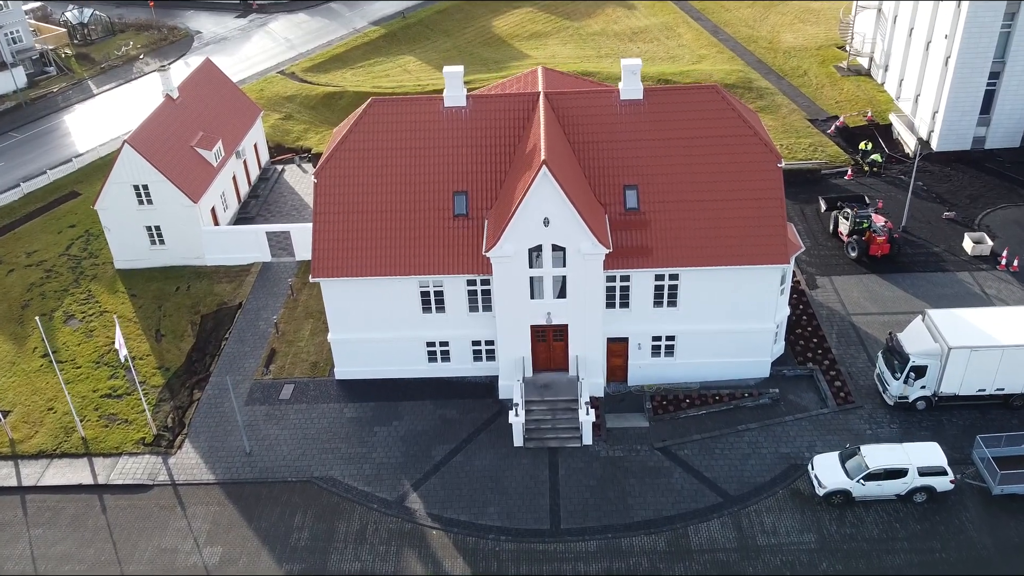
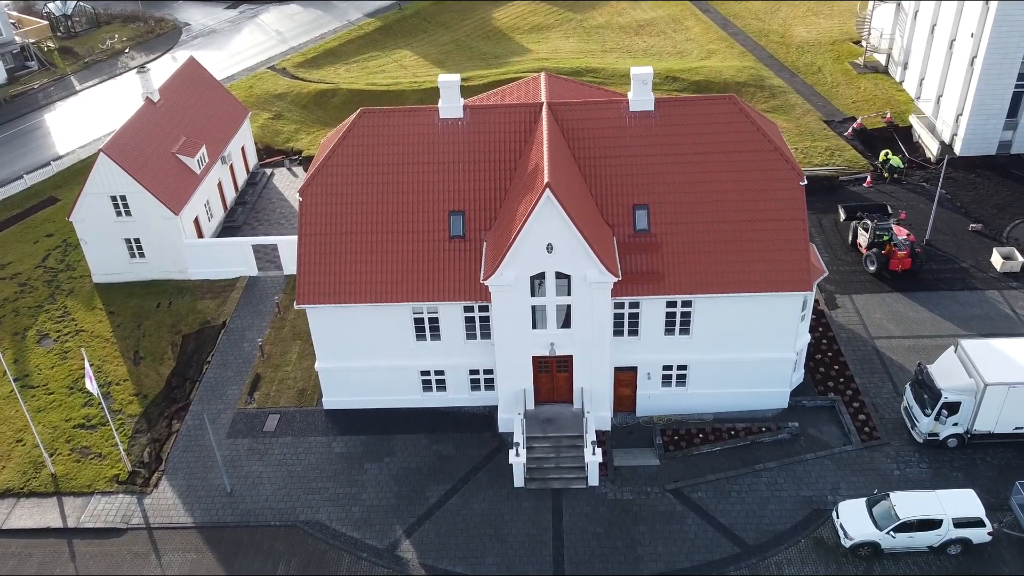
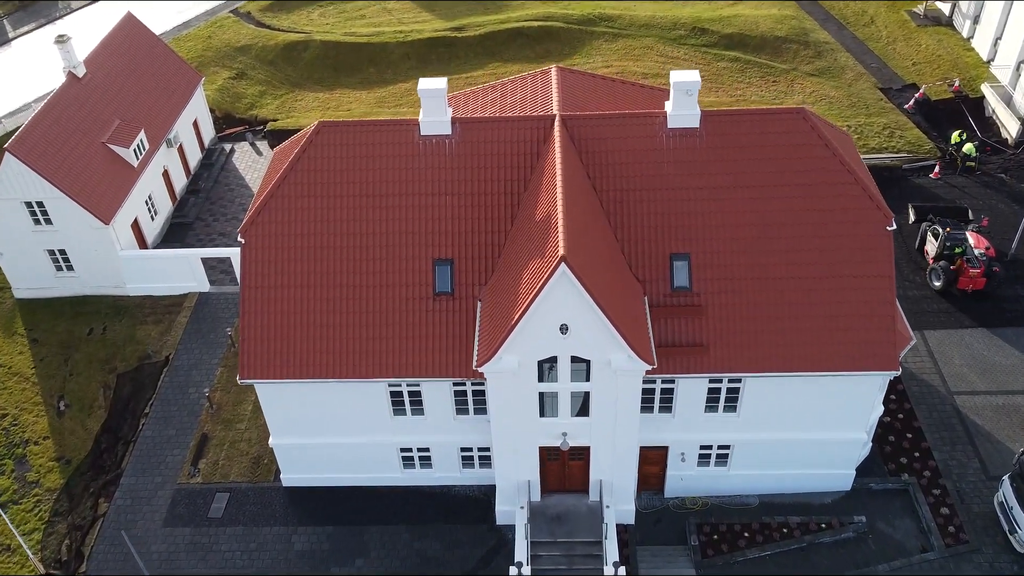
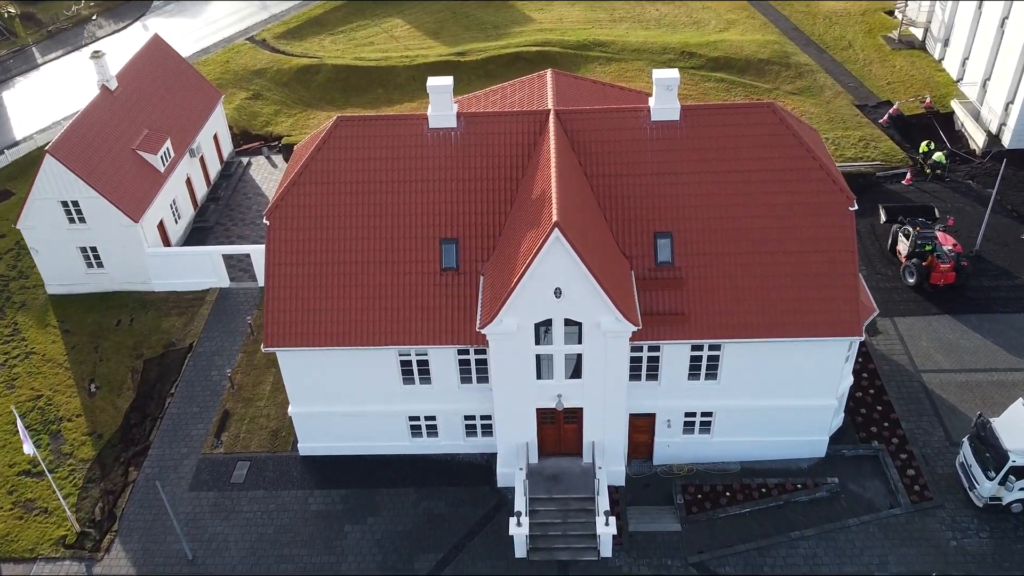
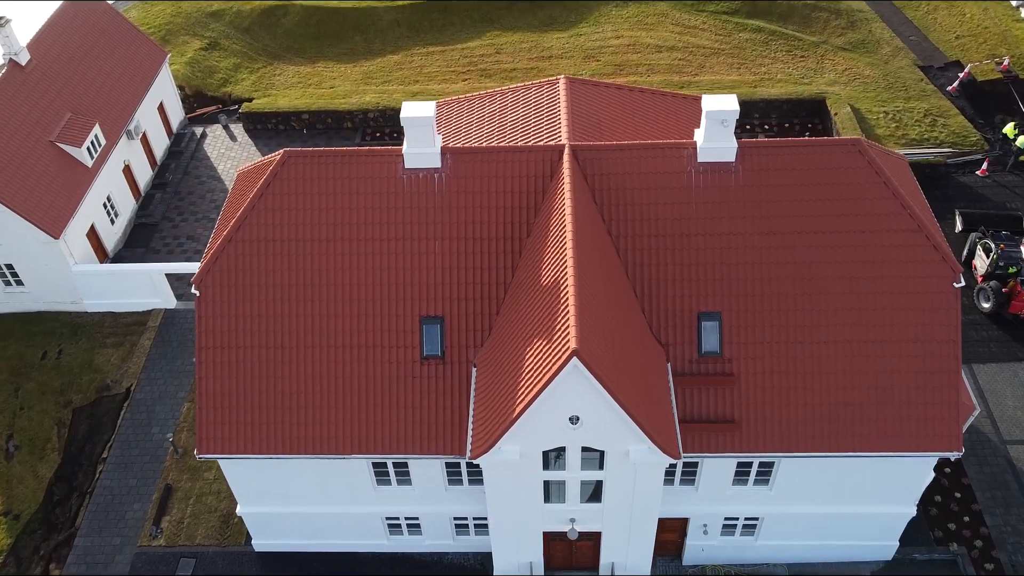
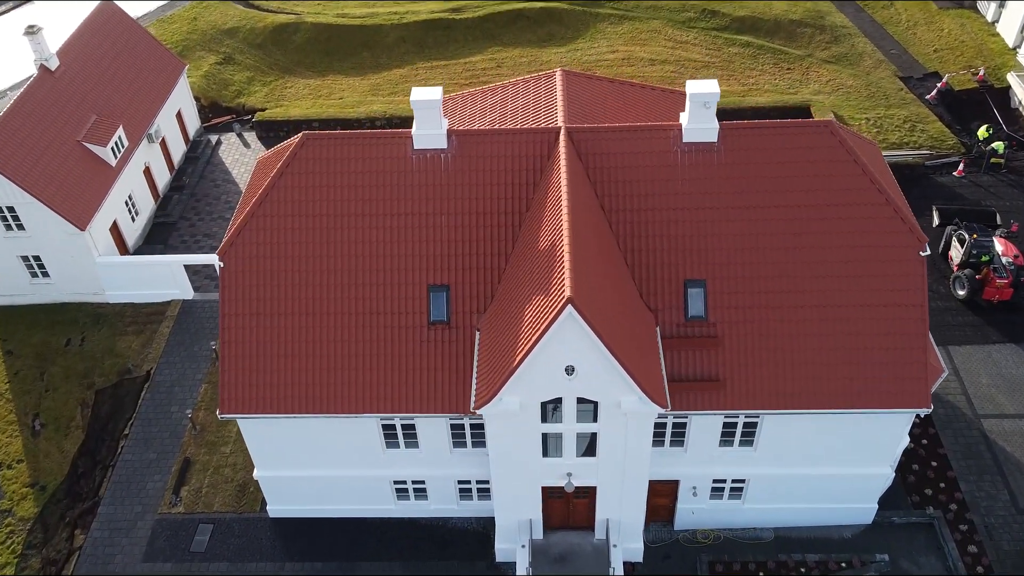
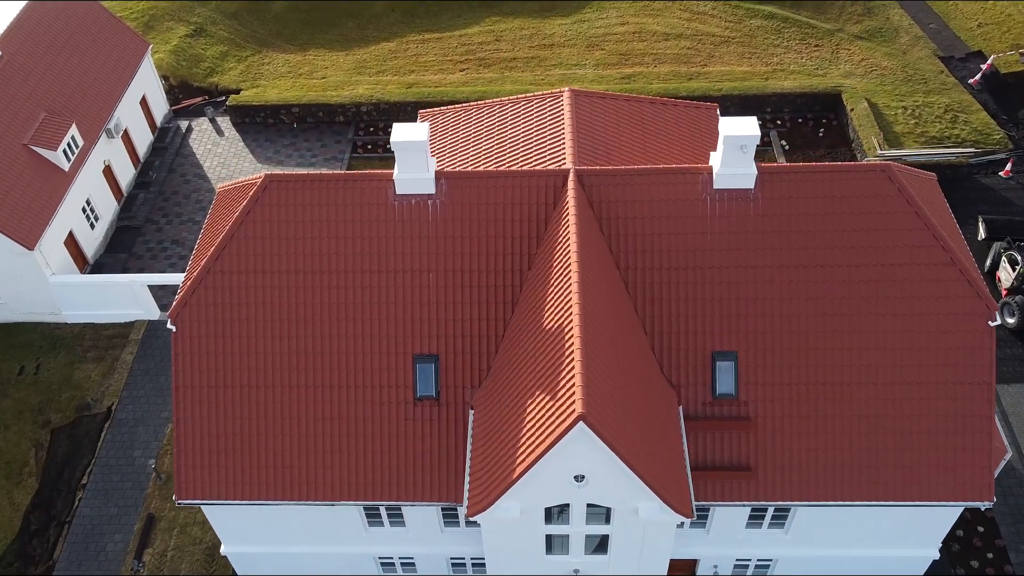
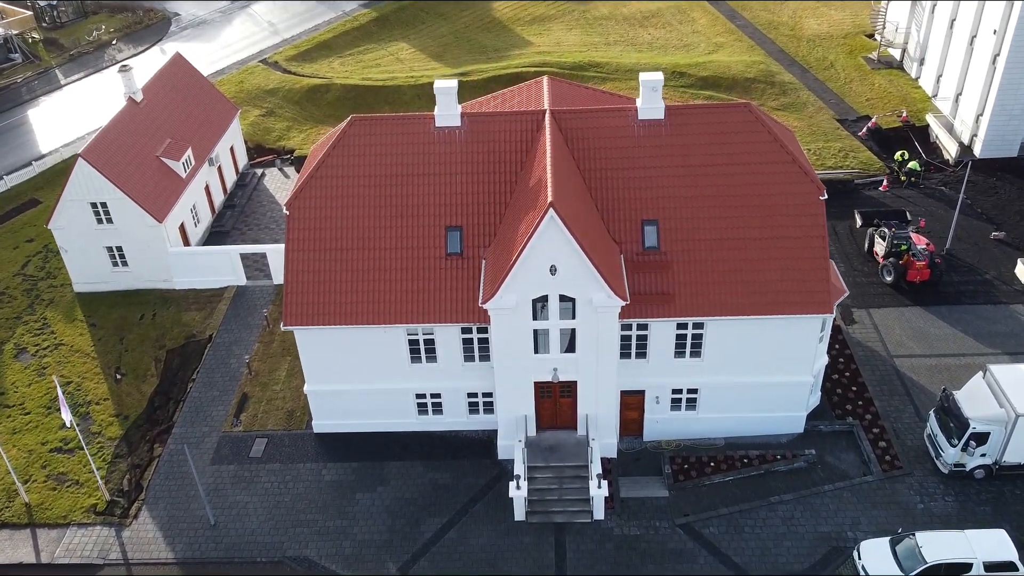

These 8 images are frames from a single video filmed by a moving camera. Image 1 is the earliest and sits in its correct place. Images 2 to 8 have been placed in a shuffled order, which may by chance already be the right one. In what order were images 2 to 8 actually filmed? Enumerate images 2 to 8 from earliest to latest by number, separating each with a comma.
2, 8, 4, 3, 6, 5, 7
